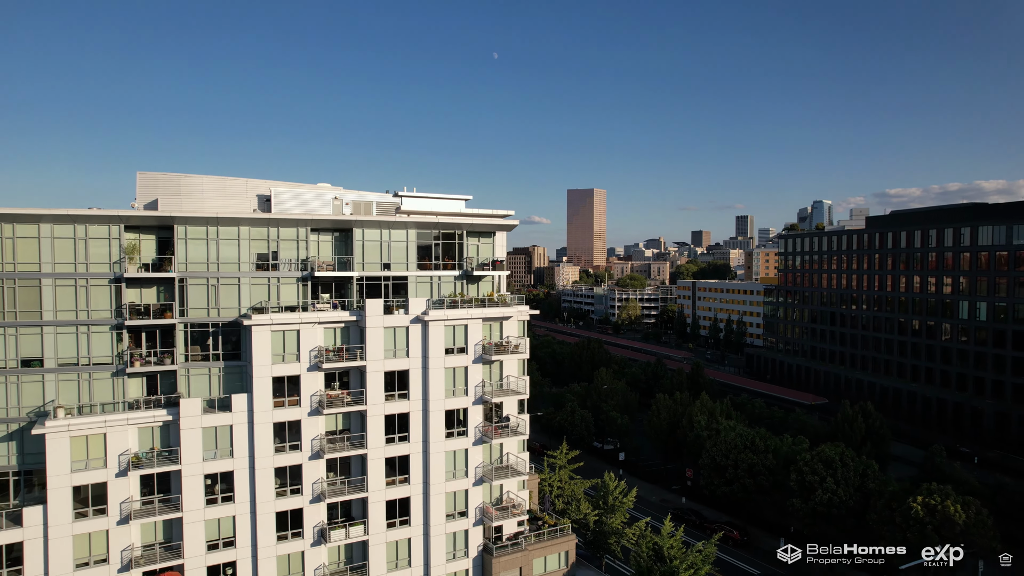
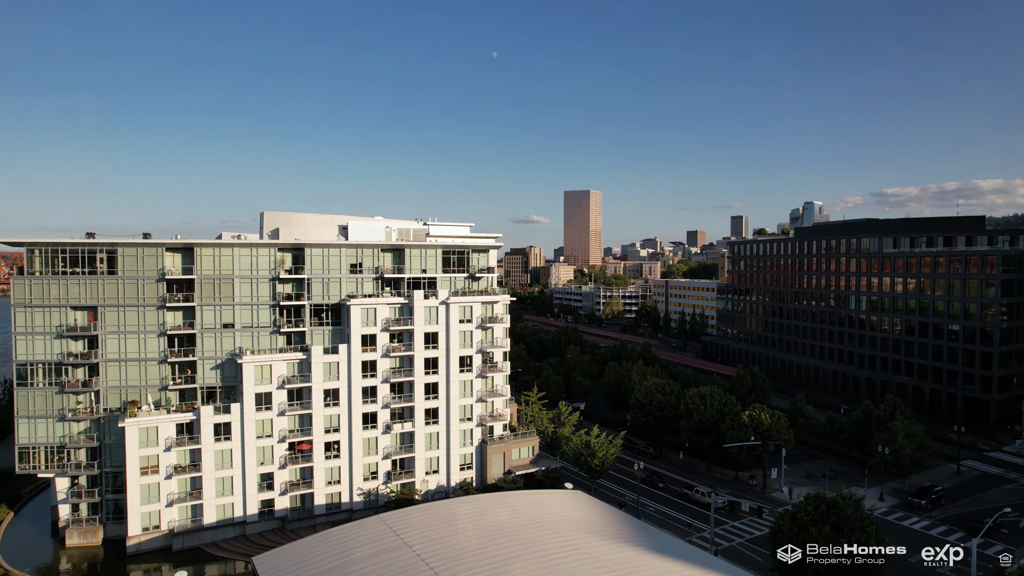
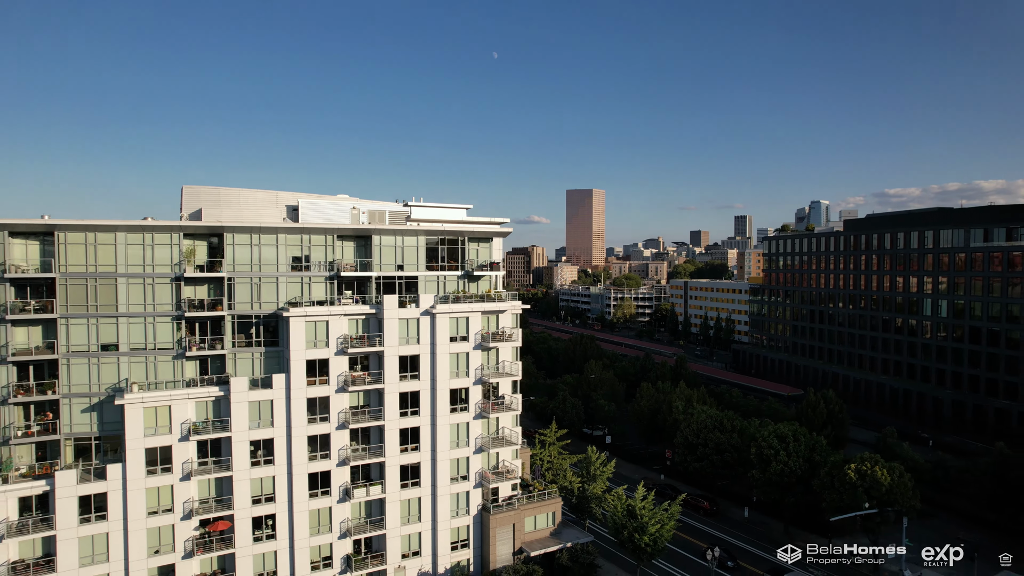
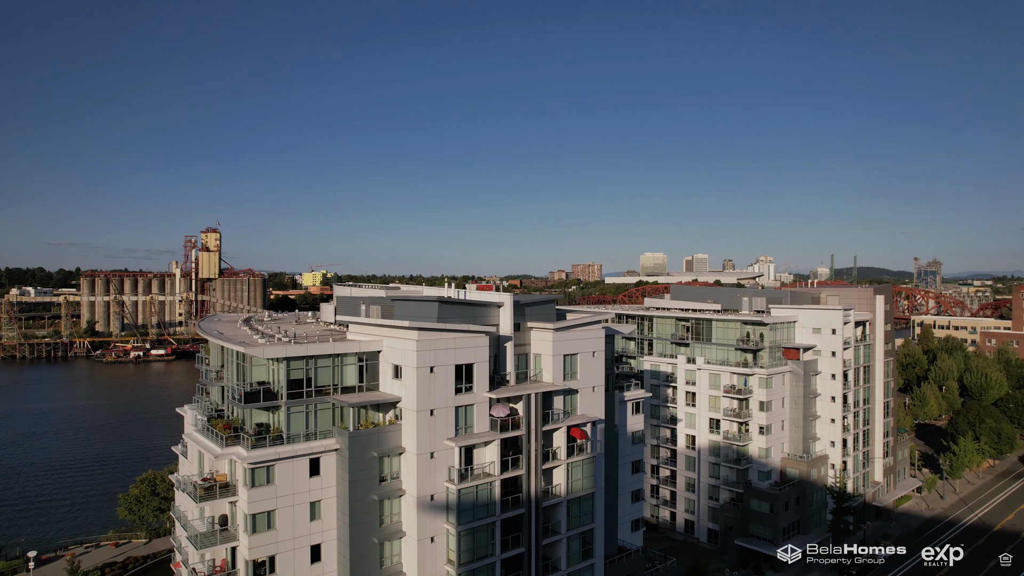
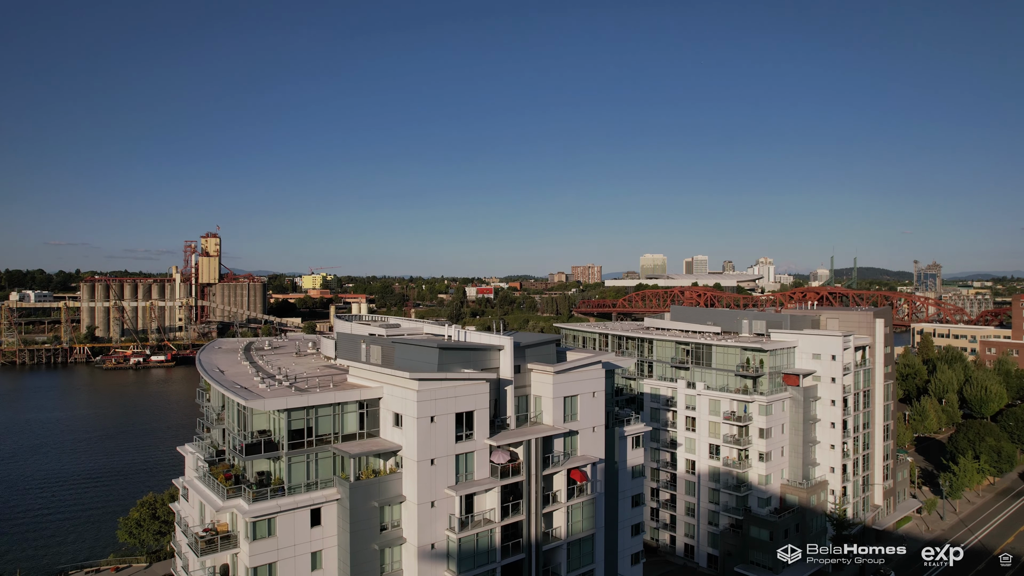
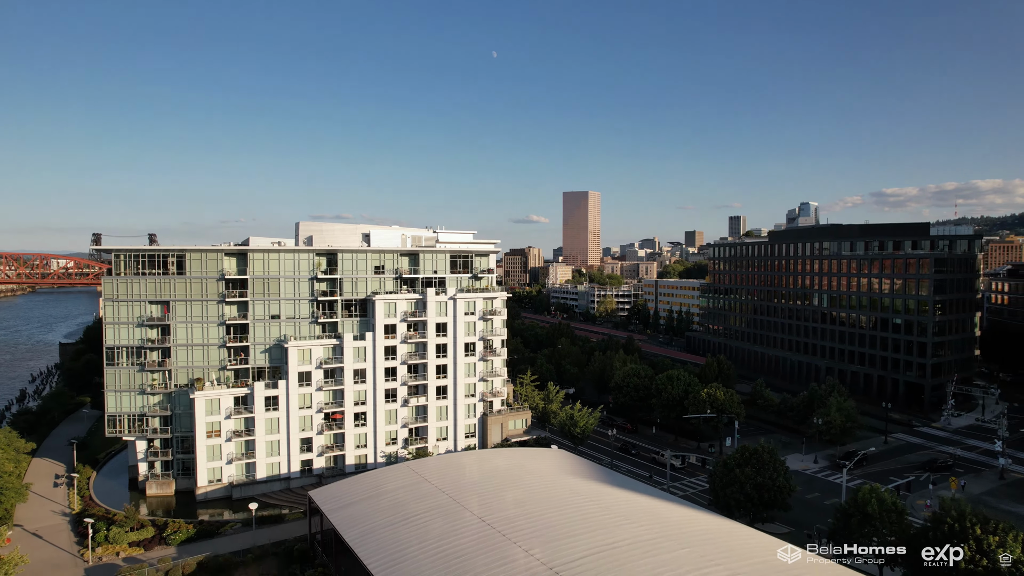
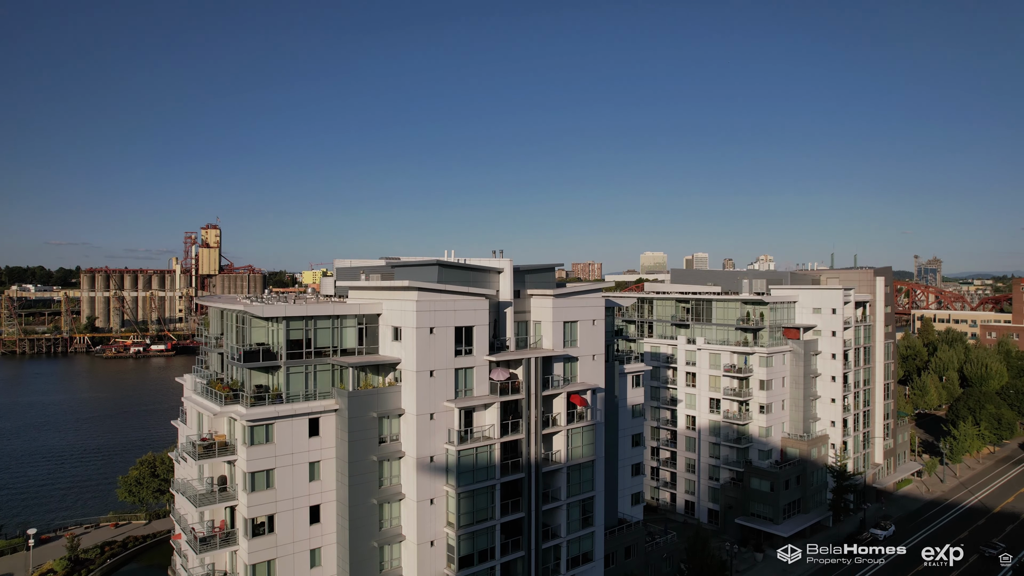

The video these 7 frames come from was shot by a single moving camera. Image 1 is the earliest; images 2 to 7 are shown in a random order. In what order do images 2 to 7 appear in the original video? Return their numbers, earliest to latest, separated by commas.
3, 2, 6, 7, 4, 5
